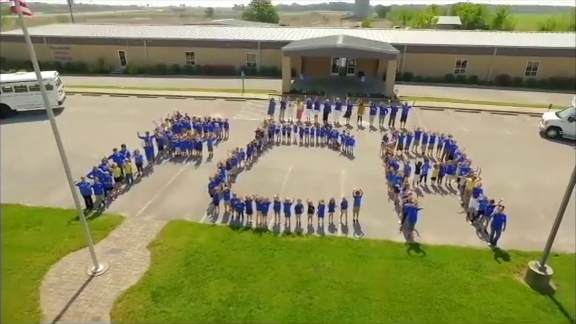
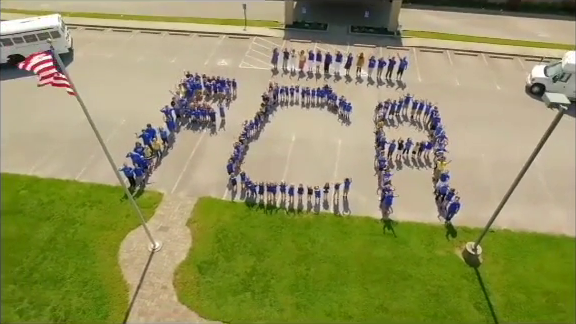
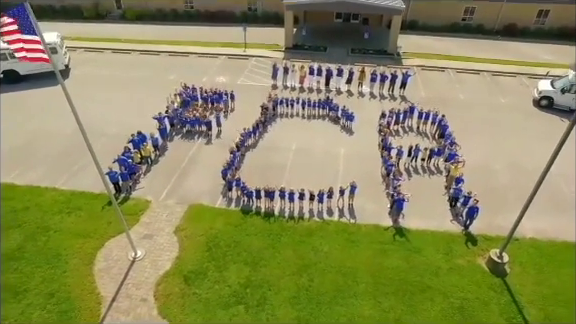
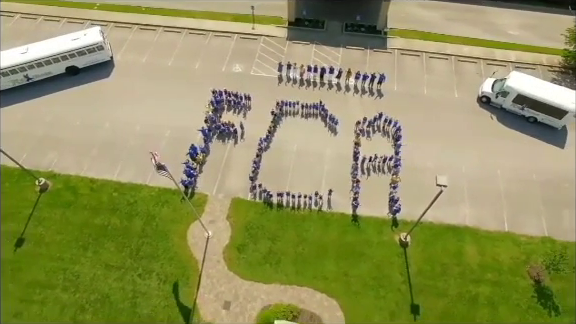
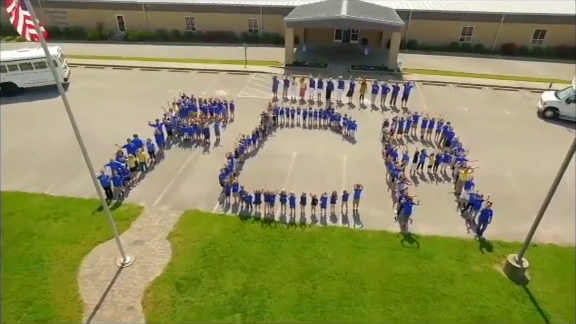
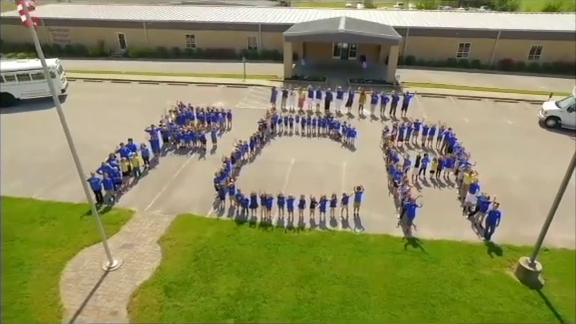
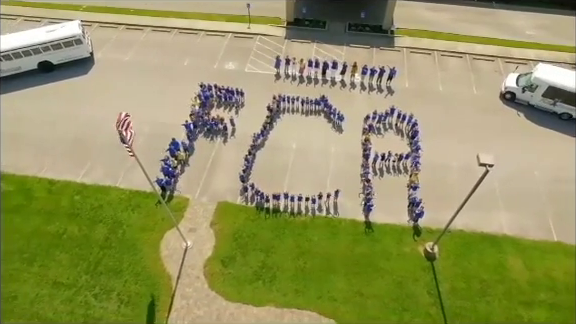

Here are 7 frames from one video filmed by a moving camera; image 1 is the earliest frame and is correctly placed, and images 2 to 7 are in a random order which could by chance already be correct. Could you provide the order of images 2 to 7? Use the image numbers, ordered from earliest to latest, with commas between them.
6, 5, 3, 2, 7, 4
